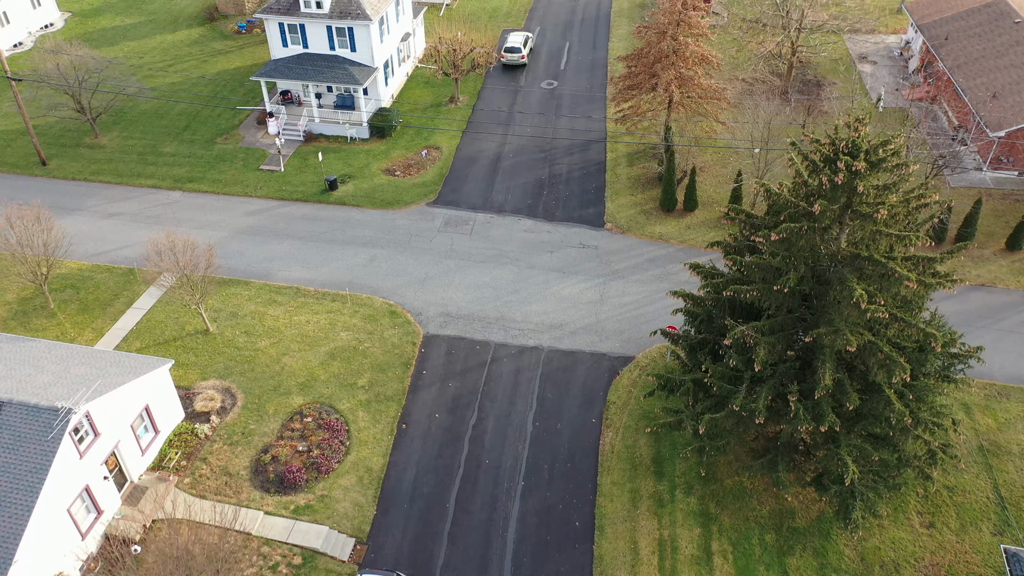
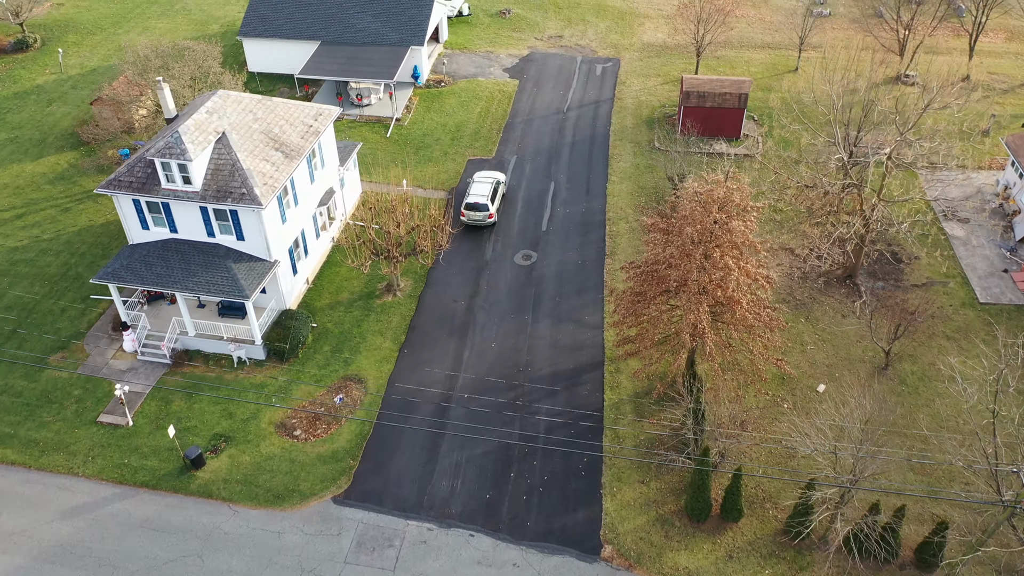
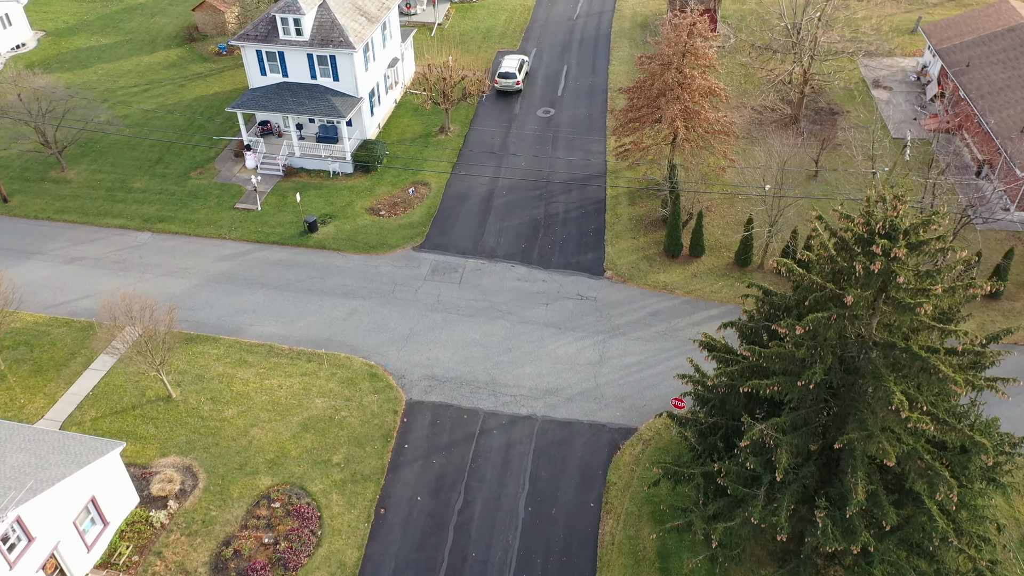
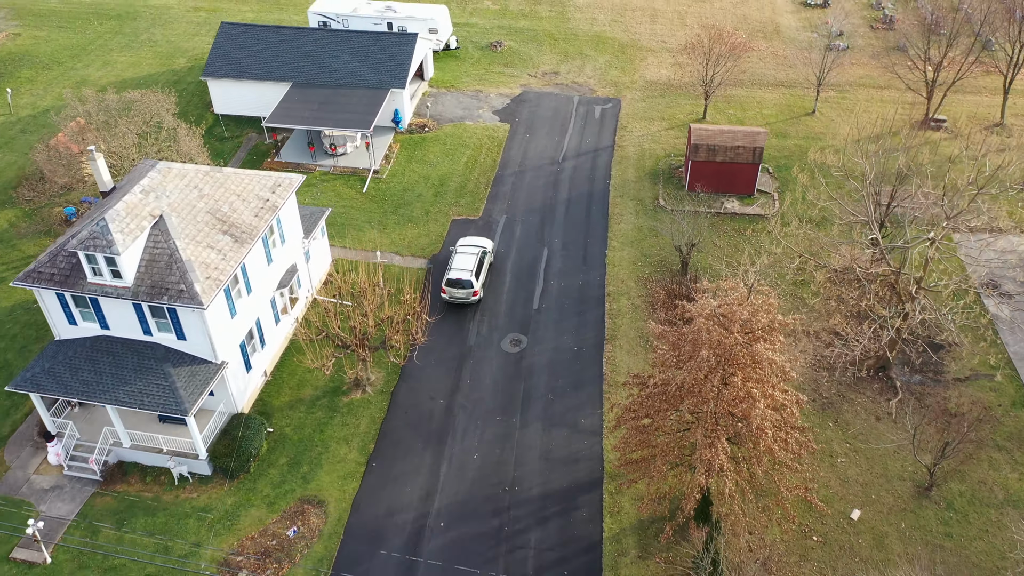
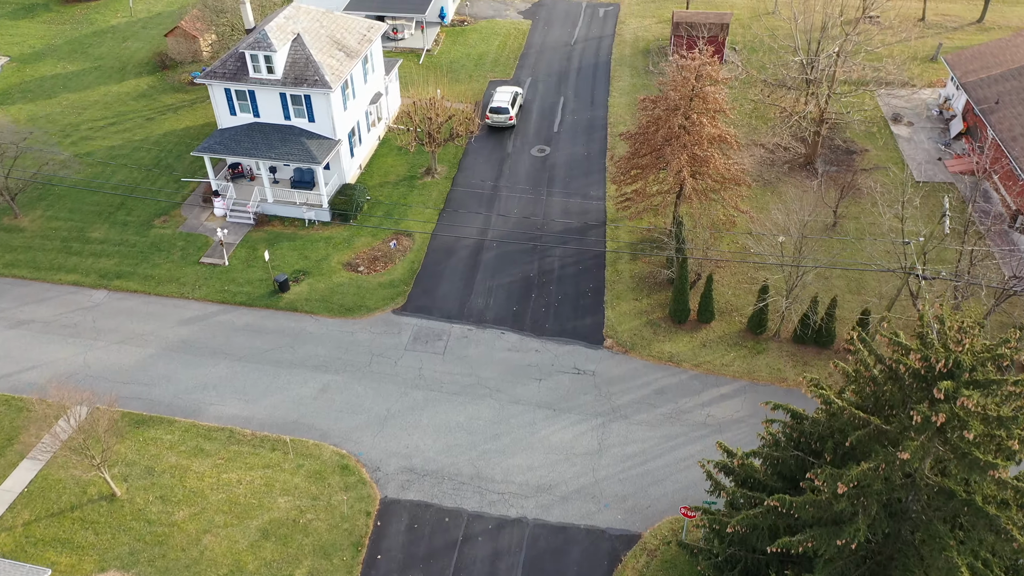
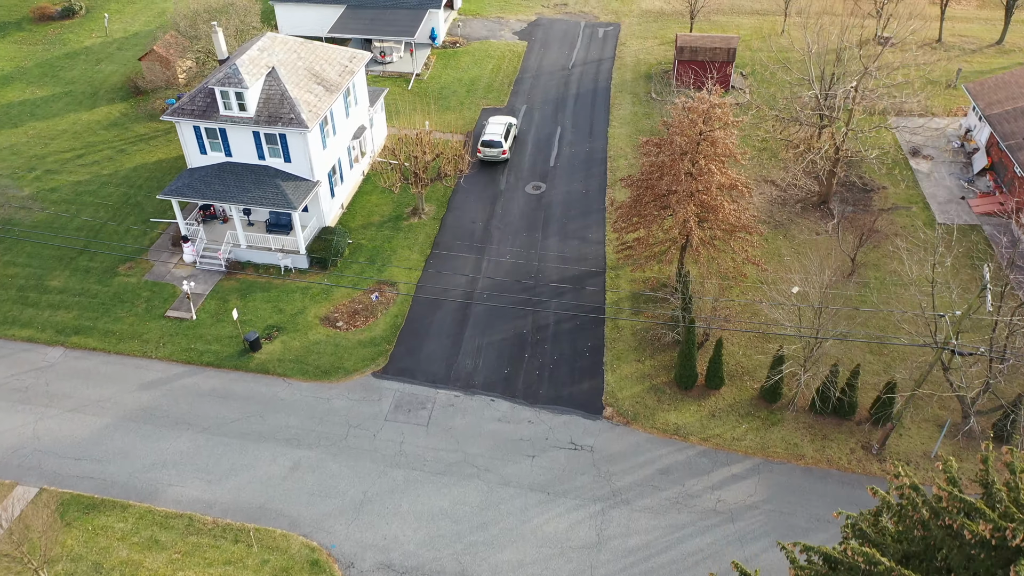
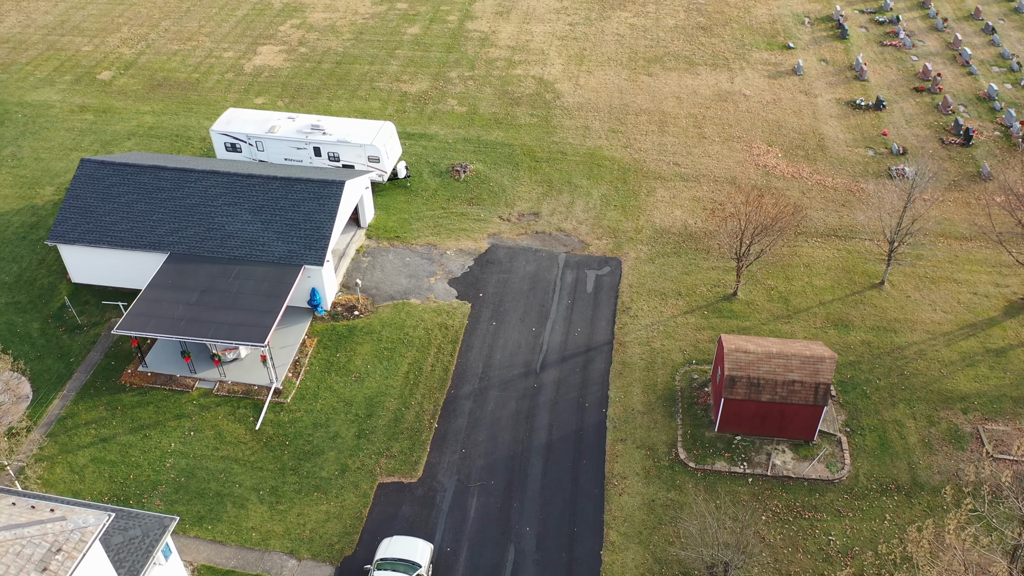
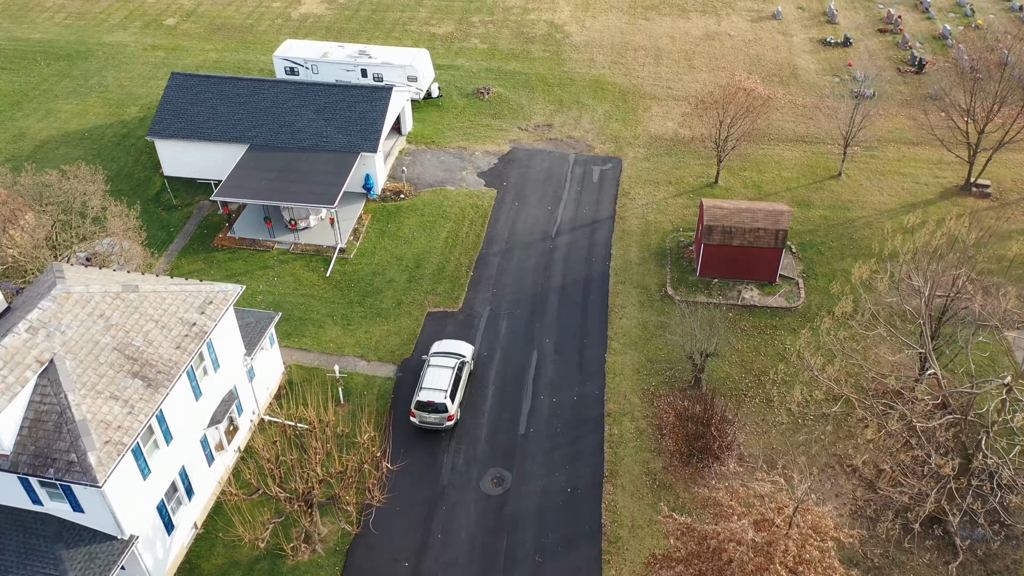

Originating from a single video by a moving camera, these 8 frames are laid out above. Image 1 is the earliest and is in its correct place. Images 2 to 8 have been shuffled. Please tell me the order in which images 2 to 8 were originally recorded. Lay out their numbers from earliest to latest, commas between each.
3, 5, 6, 2, 4, 8, 7
